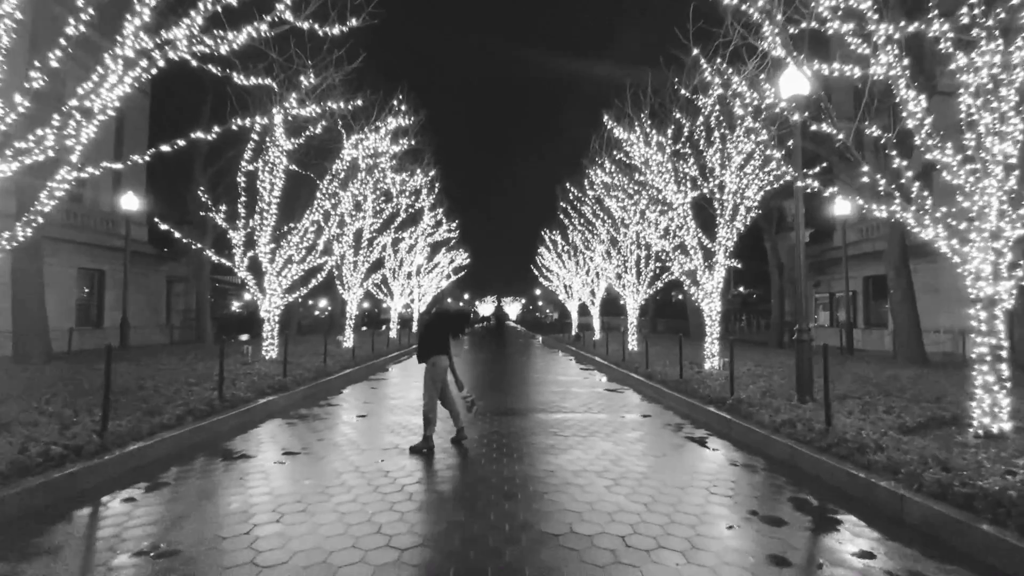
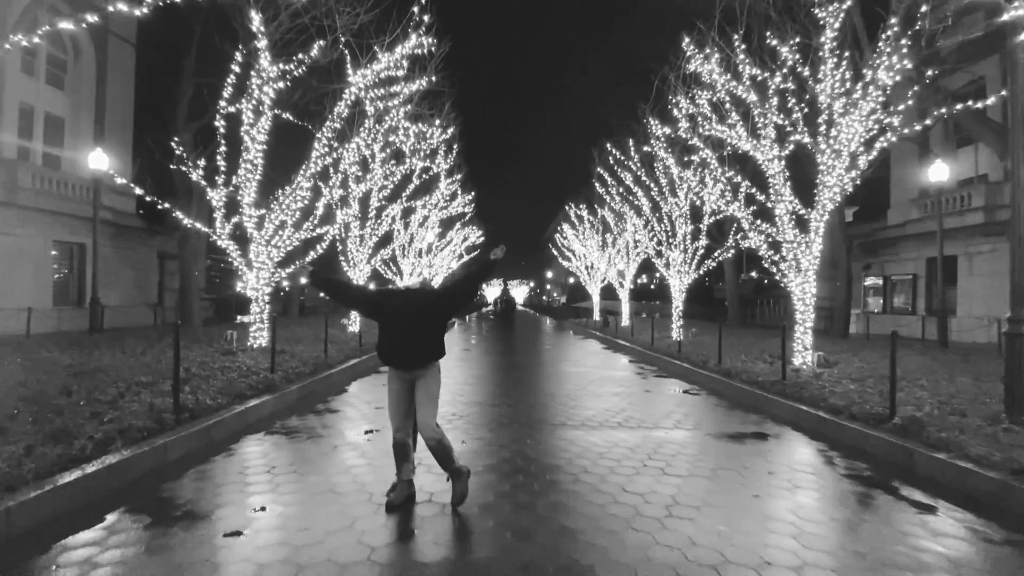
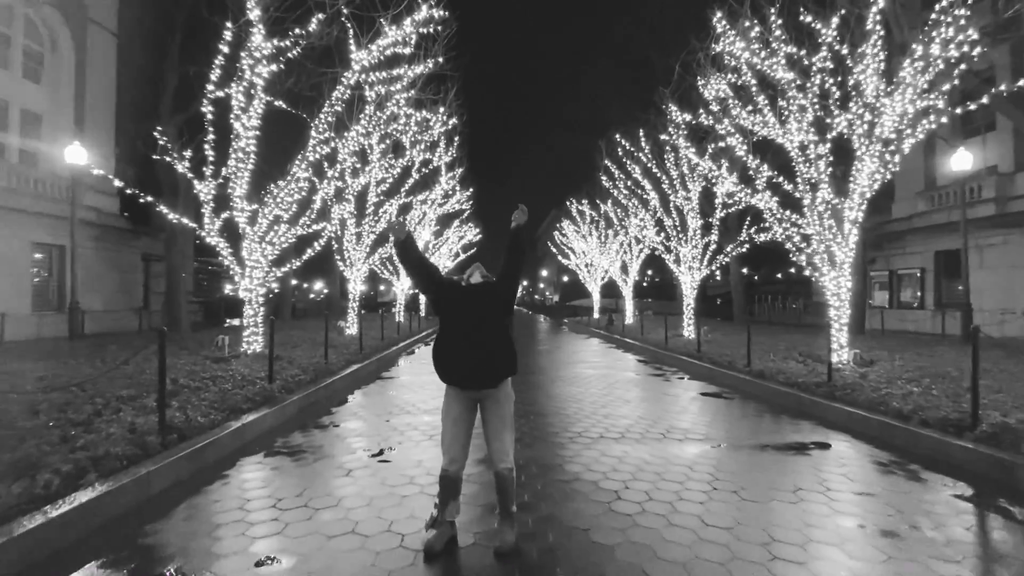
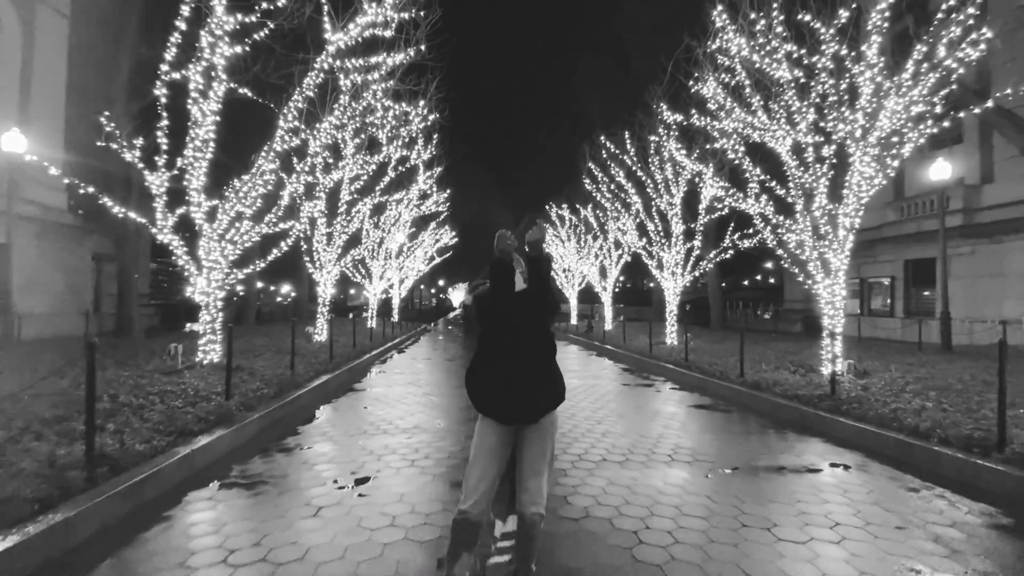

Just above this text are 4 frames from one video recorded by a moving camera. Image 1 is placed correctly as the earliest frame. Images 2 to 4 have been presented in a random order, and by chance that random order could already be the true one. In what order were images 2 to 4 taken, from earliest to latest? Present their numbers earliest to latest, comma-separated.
2, 3, 4
